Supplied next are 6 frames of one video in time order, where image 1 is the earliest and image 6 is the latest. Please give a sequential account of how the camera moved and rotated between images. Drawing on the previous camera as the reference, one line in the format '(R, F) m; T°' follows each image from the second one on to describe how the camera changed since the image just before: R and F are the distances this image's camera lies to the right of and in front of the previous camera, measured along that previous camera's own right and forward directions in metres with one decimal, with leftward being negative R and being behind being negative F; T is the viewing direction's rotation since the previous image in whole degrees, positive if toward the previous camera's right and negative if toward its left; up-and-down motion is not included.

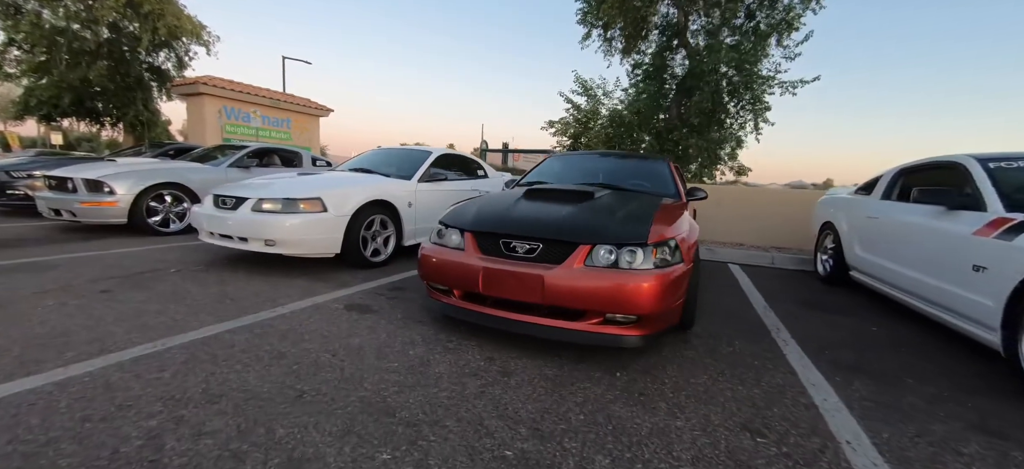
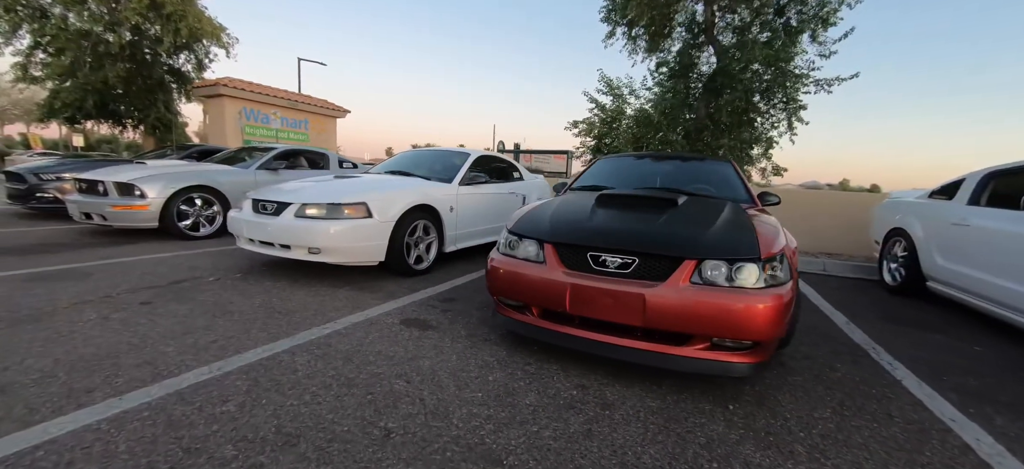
(-0.4, +0.3) m; -1°
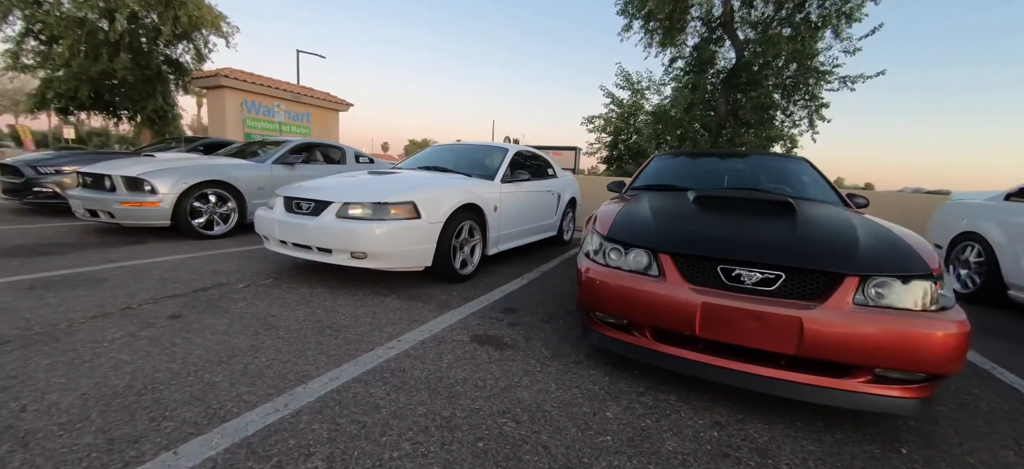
(-0.6, +0.4) m; +1°
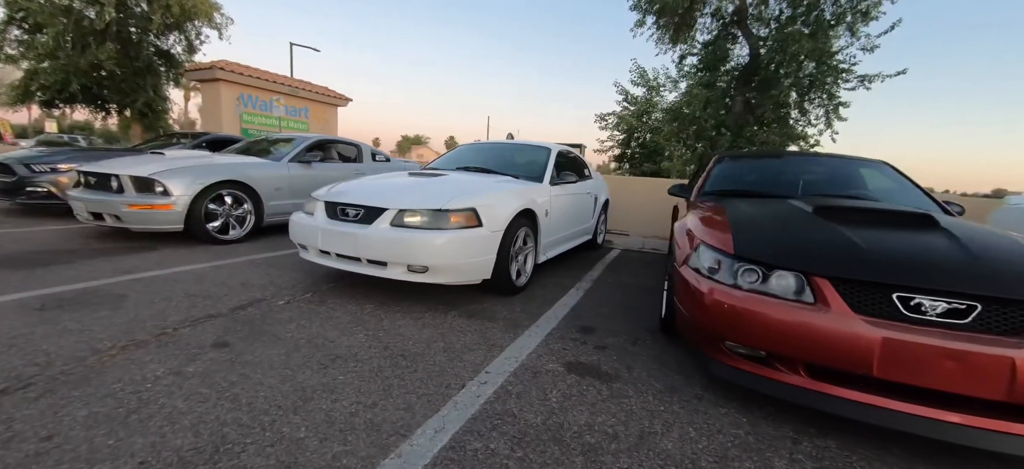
(-0.6, +0.4) m; +1°
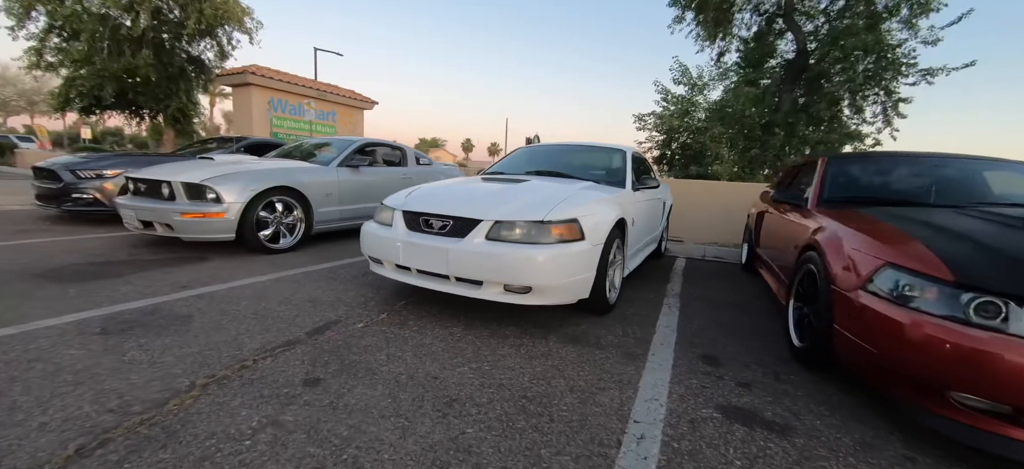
(-0.6, +0.4) m; -2°
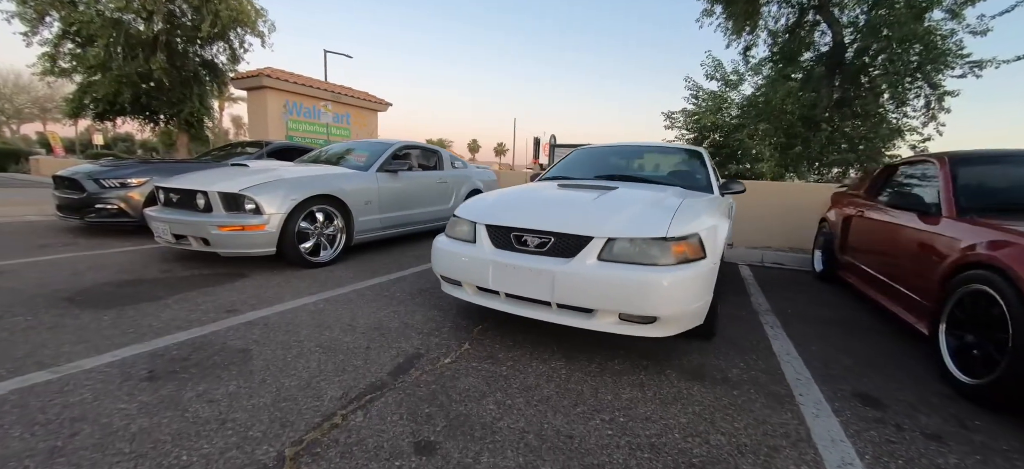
(-0.6, +0.4) m; -1°
